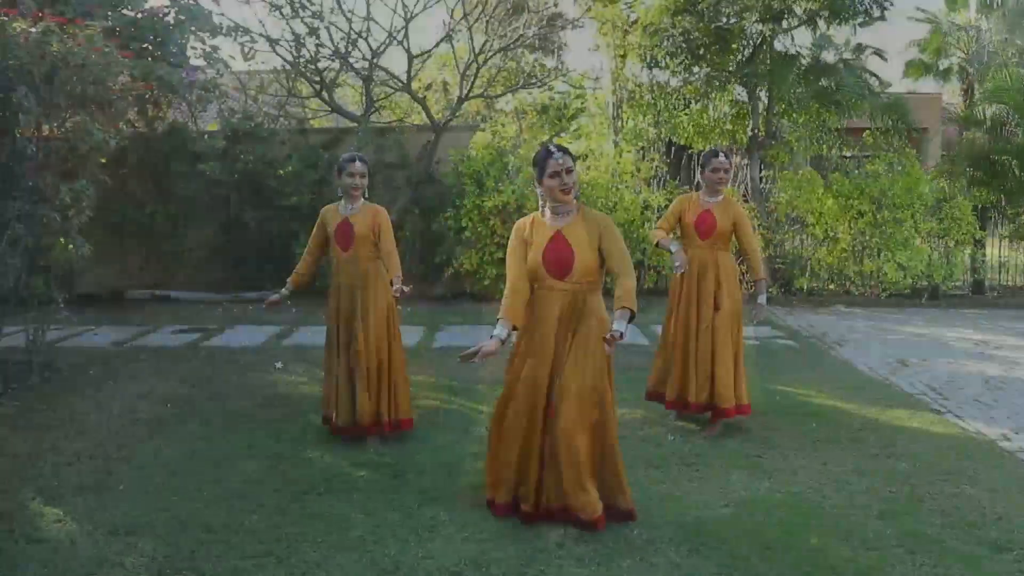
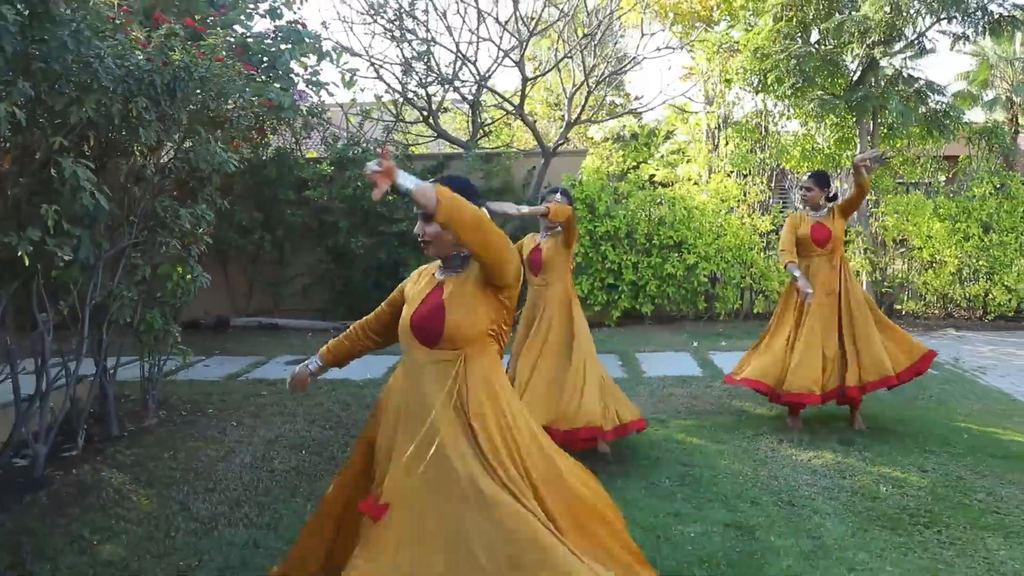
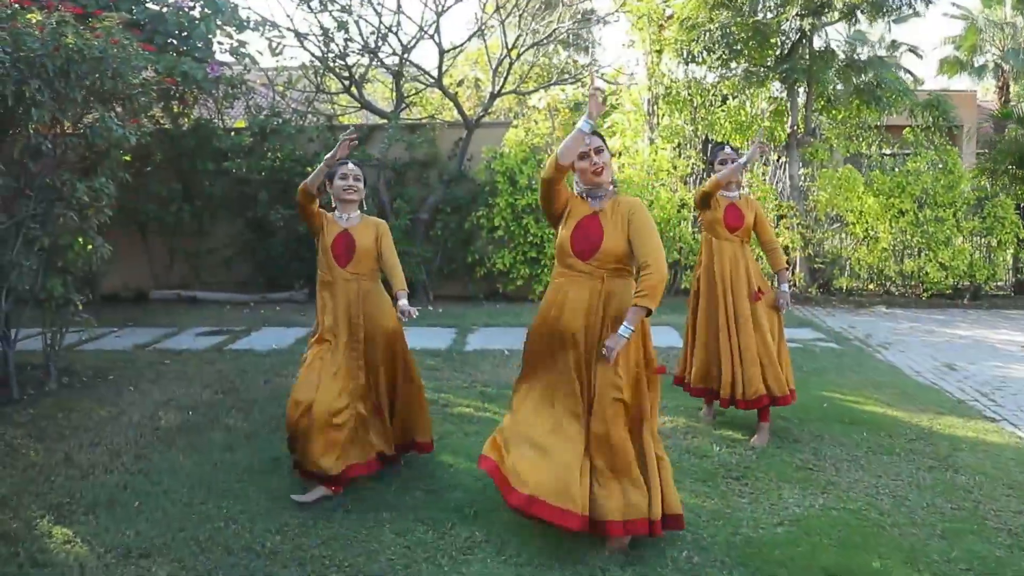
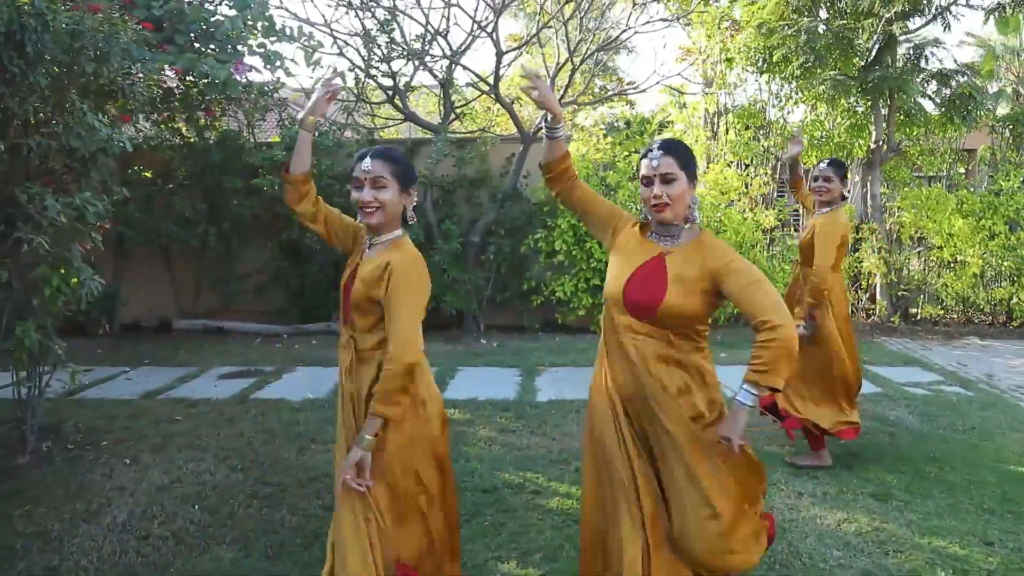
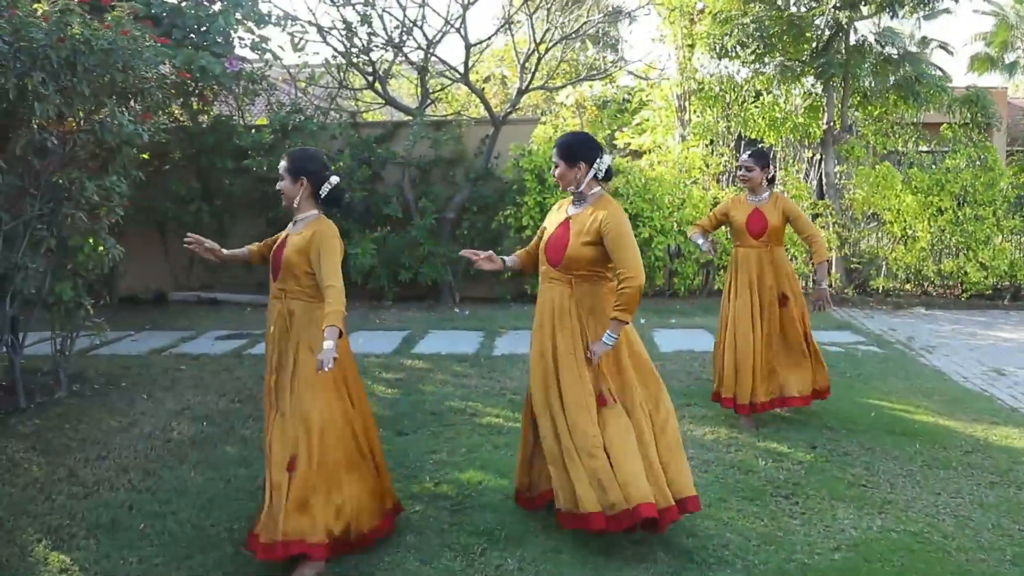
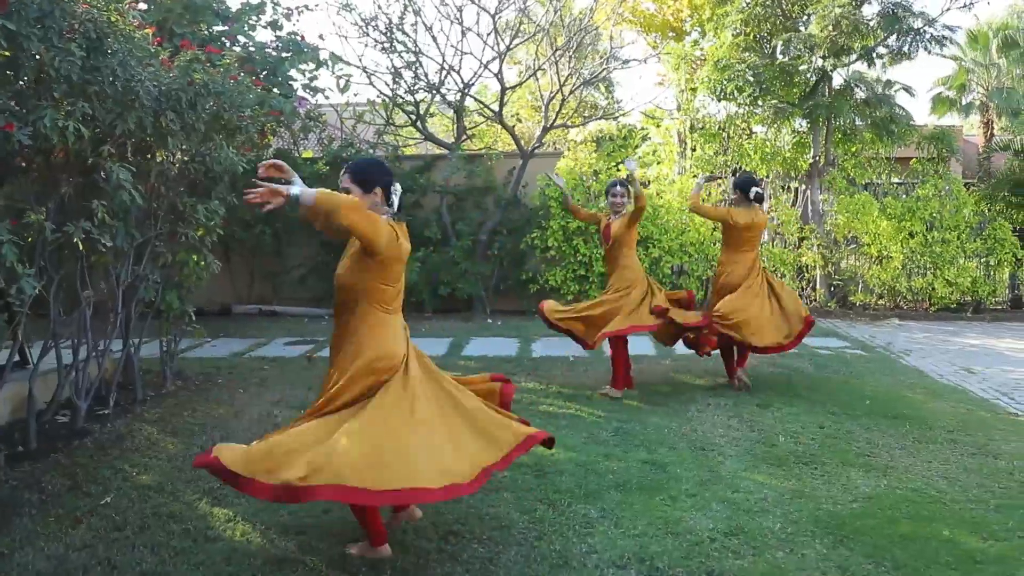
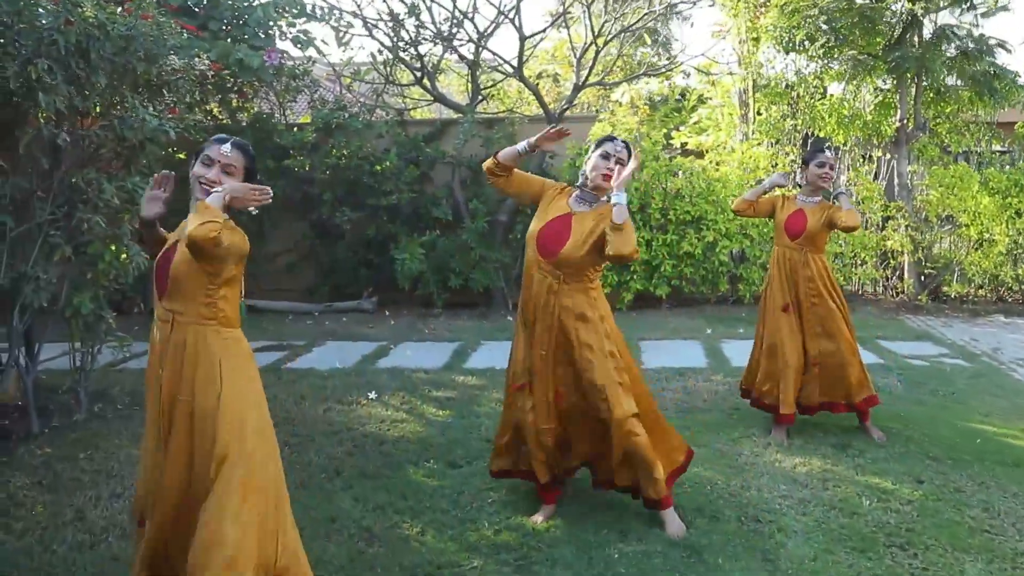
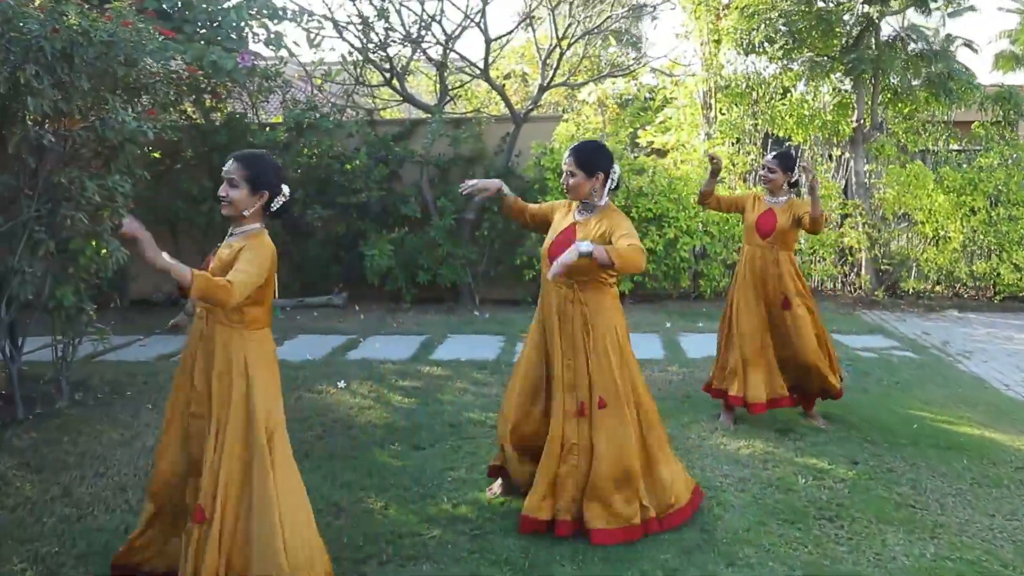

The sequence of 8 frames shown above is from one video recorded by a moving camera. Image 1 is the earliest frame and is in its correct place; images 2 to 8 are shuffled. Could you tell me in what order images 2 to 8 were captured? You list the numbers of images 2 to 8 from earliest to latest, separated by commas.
3, 5, 8, 7, 4, 2, 6
